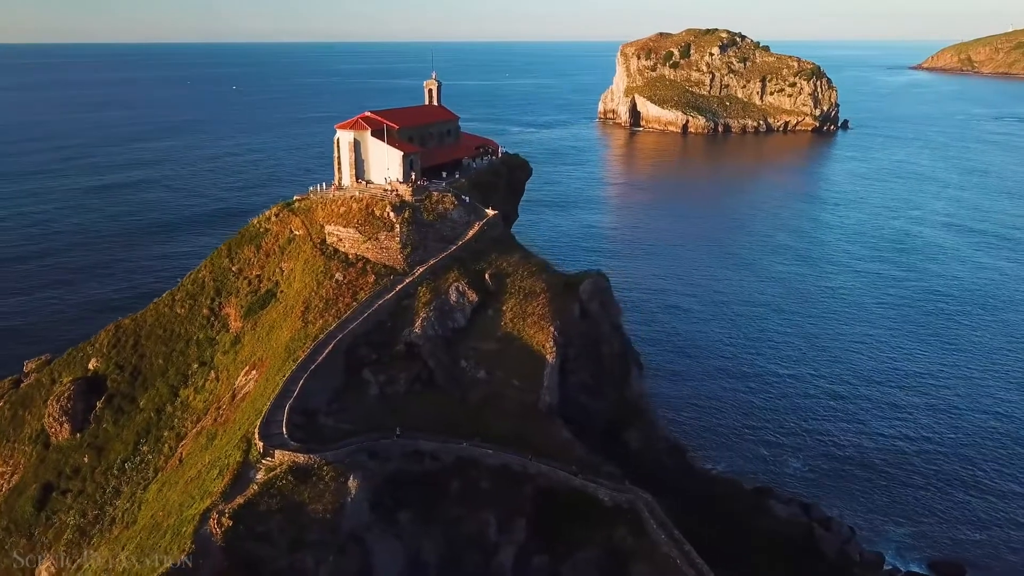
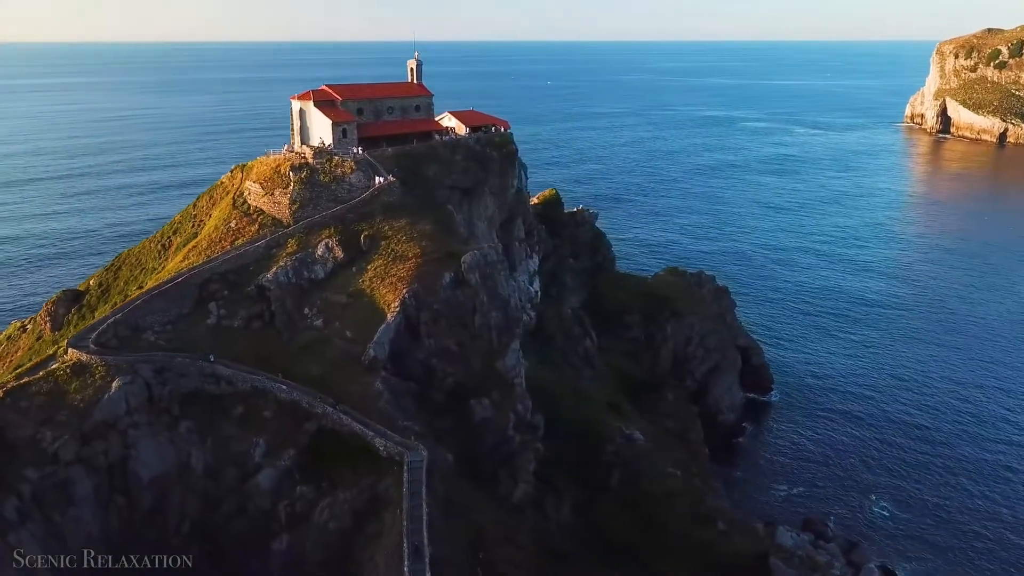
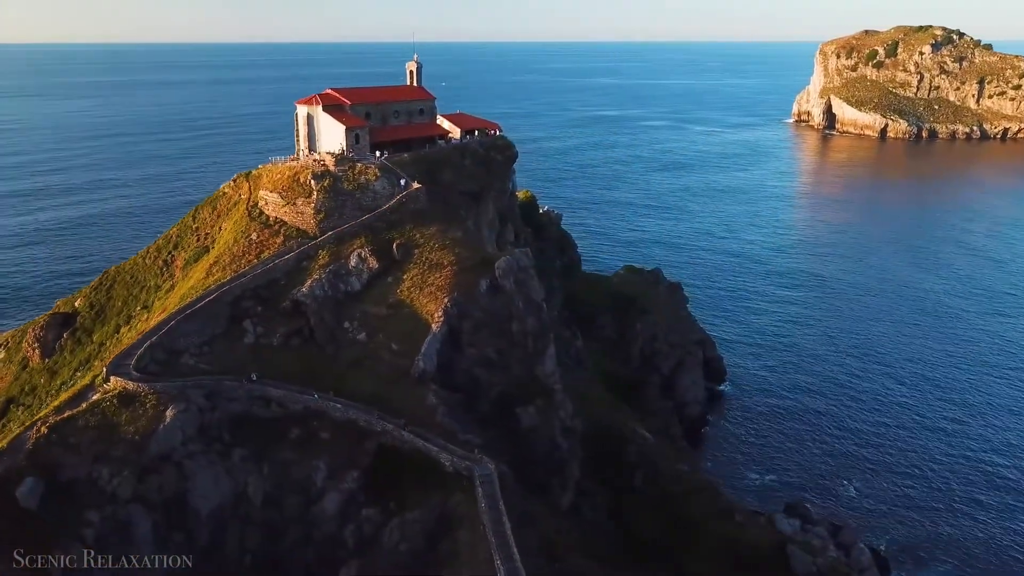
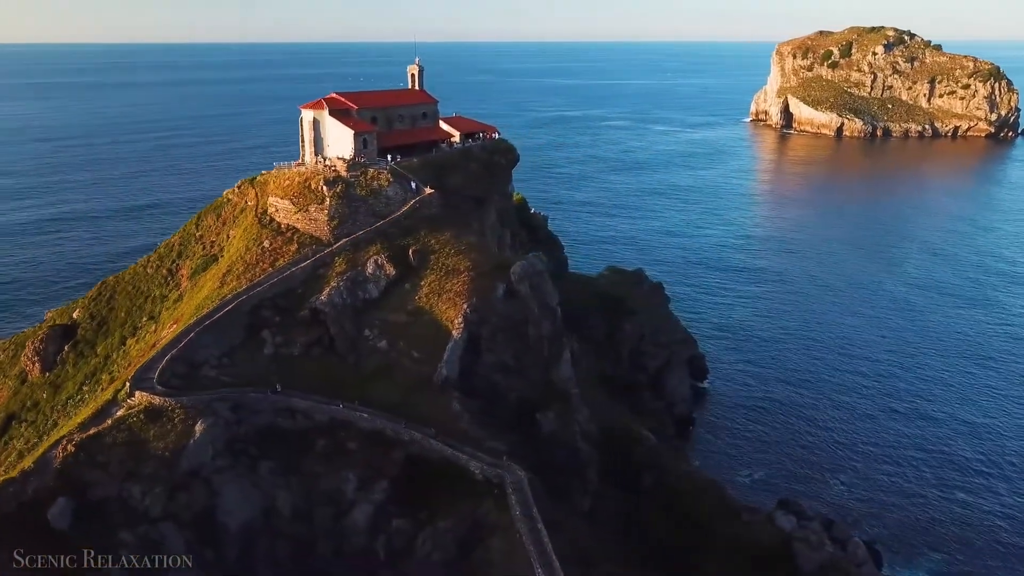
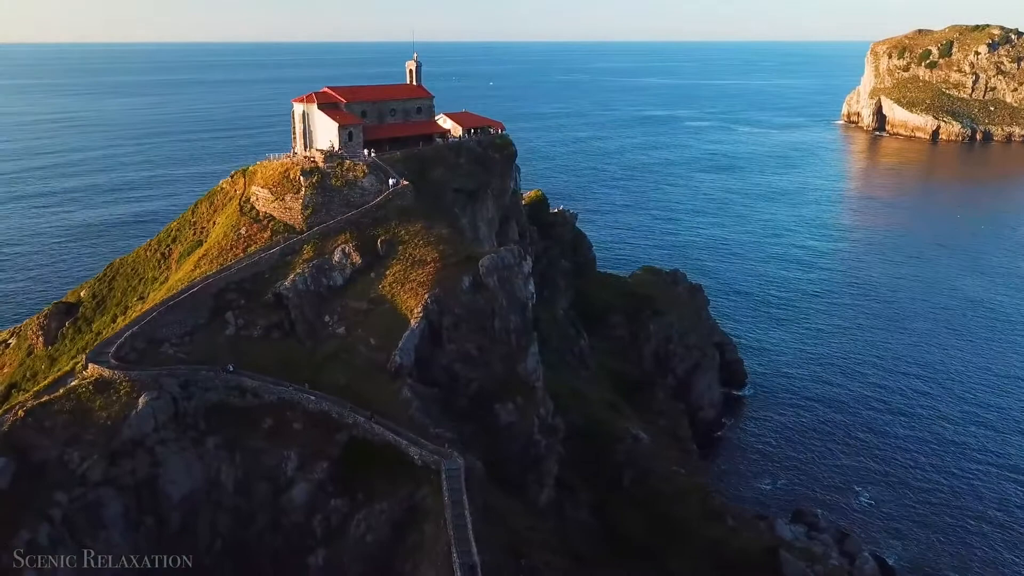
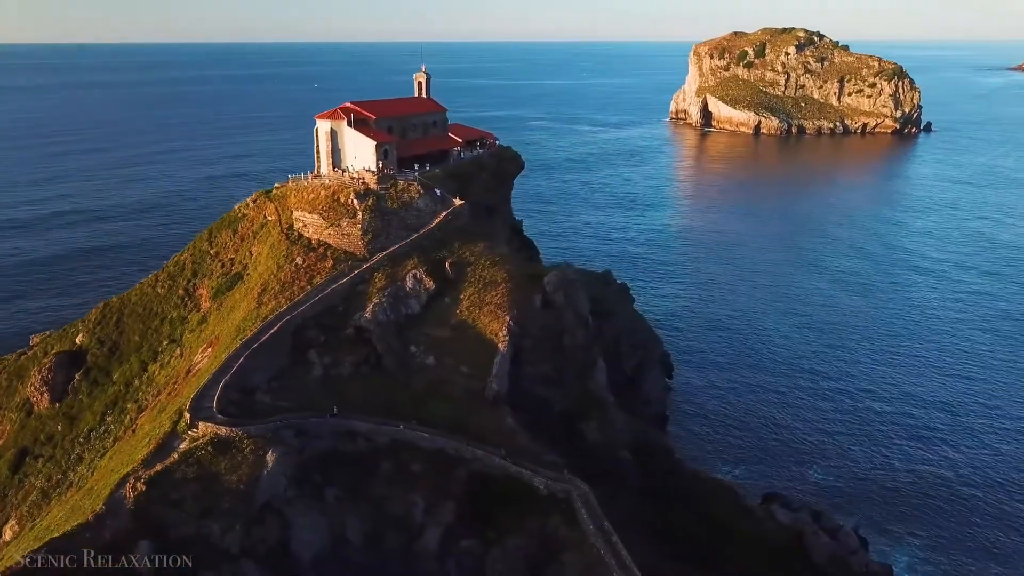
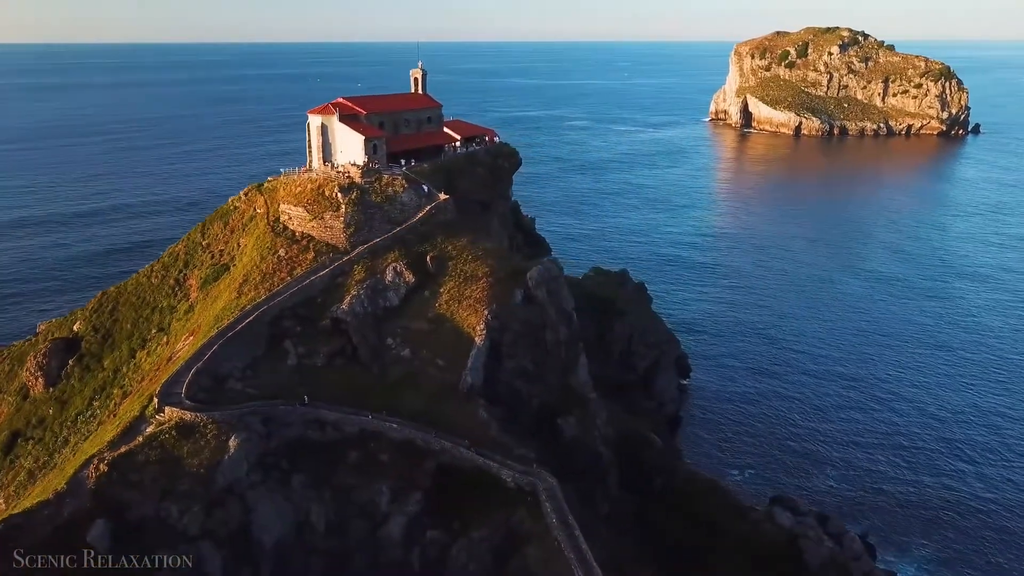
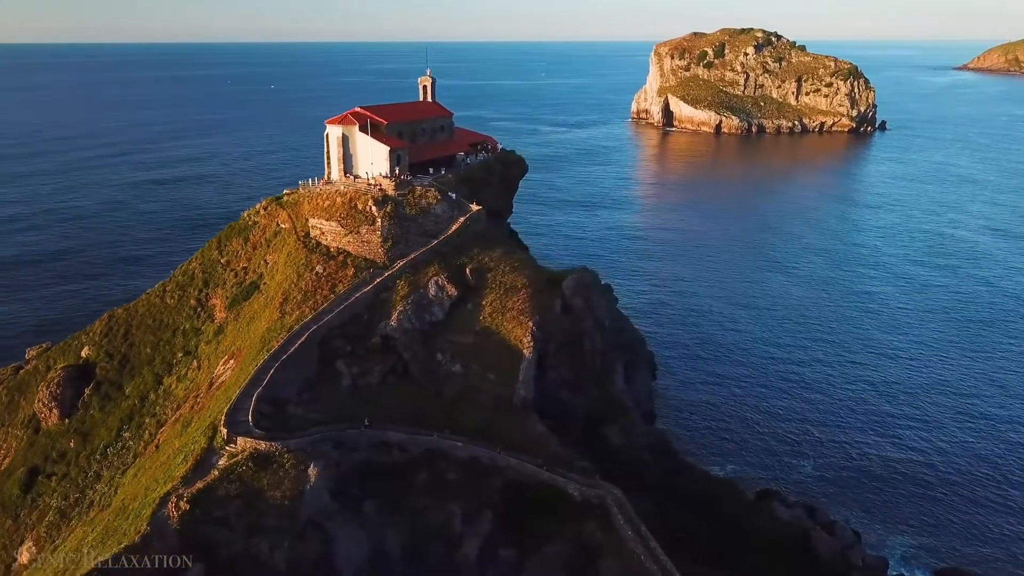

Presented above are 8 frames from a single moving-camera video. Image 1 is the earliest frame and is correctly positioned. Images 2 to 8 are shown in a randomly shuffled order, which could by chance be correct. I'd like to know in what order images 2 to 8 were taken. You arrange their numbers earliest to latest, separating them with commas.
8, 6, 7, 4, 3, 5, 2
